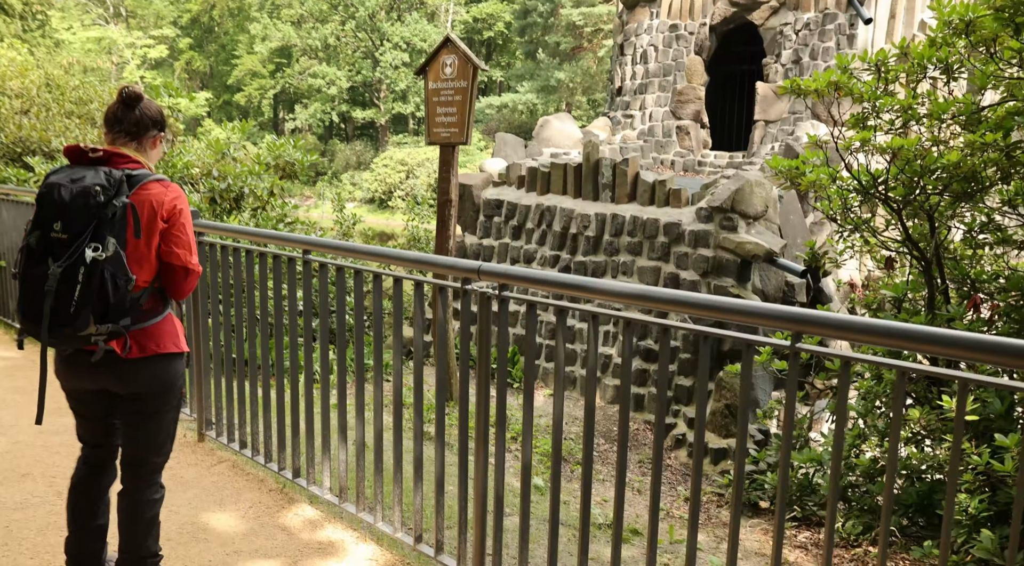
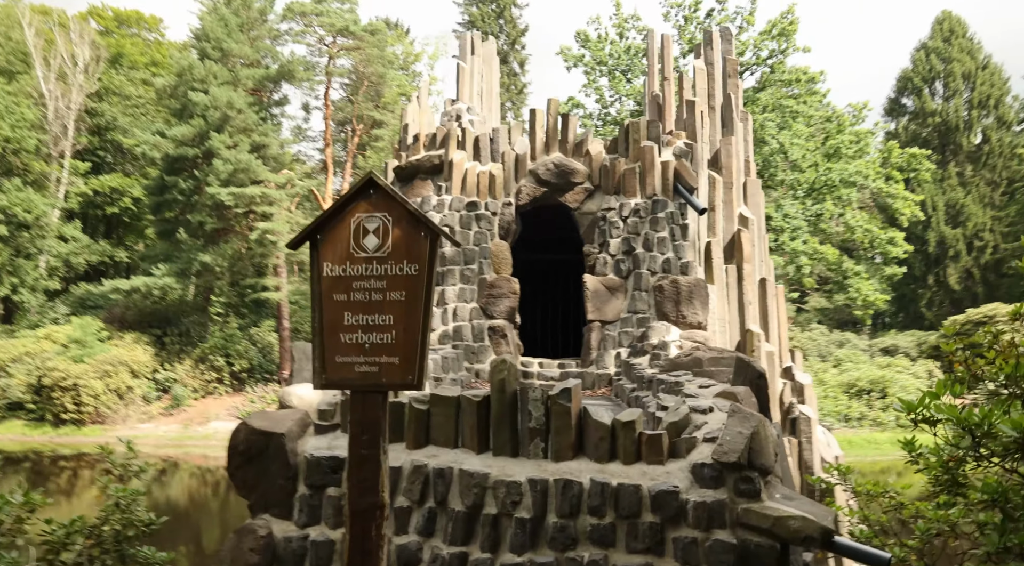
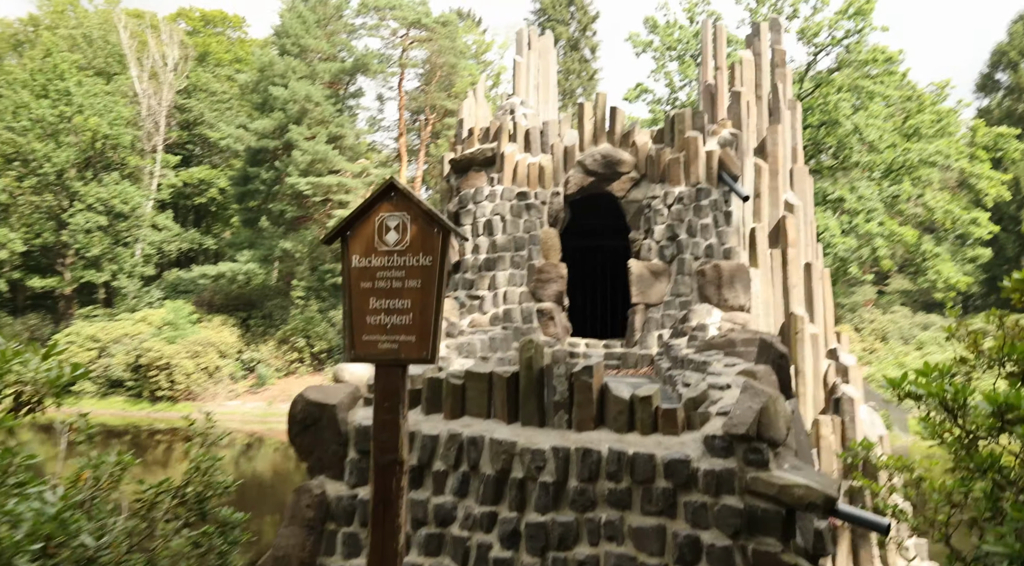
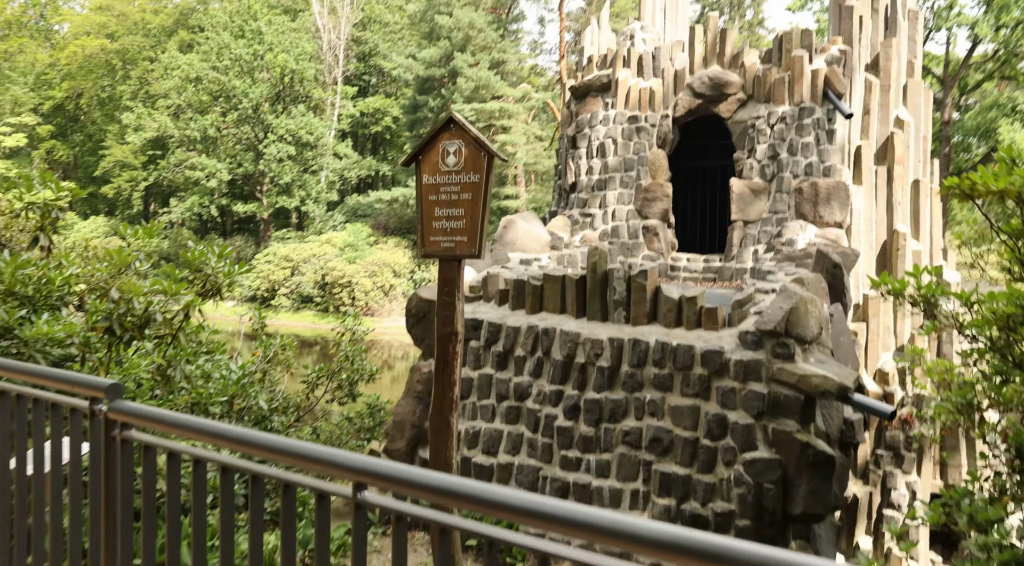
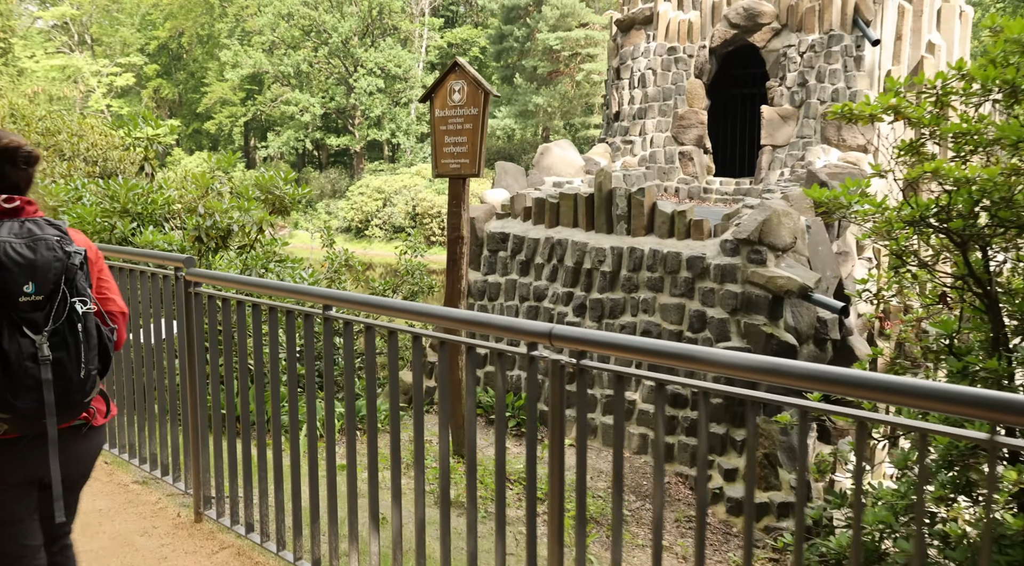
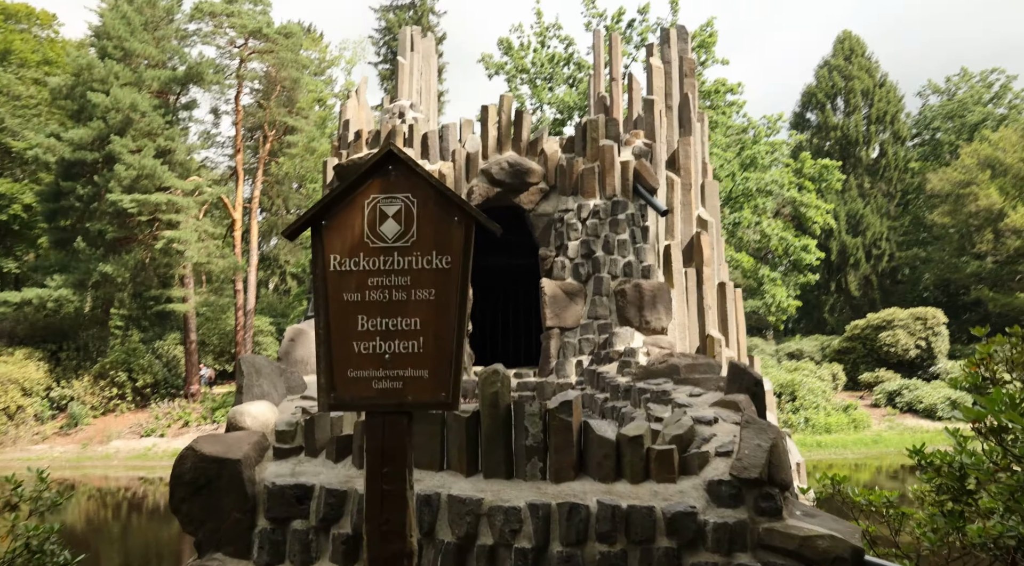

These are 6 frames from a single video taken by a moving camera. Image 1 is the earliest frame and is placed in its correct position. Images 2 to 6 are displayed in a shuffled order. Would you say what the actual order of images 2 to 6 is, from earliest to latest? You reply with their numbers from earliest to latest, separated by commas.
5, 4, 3, 2, 6
